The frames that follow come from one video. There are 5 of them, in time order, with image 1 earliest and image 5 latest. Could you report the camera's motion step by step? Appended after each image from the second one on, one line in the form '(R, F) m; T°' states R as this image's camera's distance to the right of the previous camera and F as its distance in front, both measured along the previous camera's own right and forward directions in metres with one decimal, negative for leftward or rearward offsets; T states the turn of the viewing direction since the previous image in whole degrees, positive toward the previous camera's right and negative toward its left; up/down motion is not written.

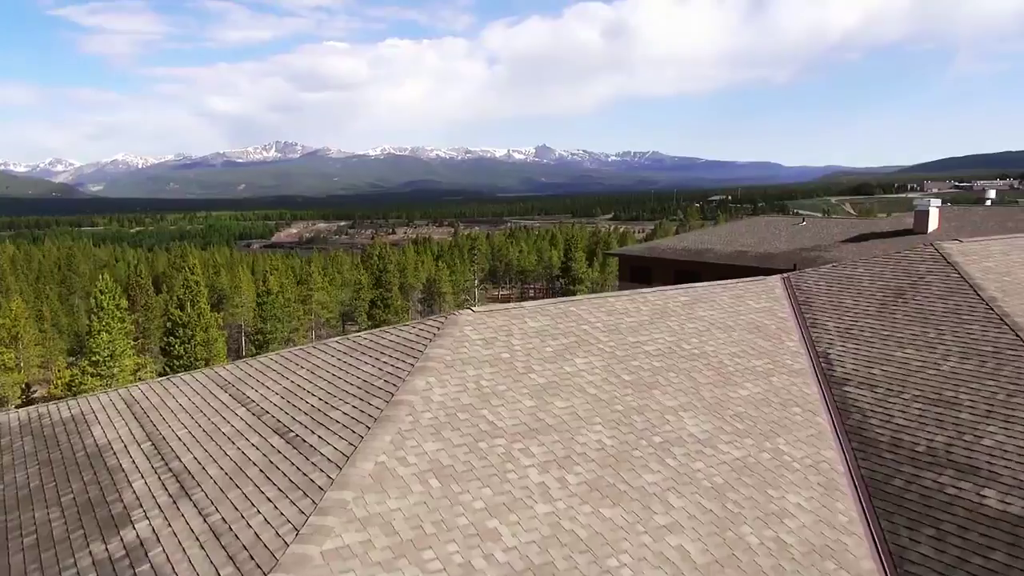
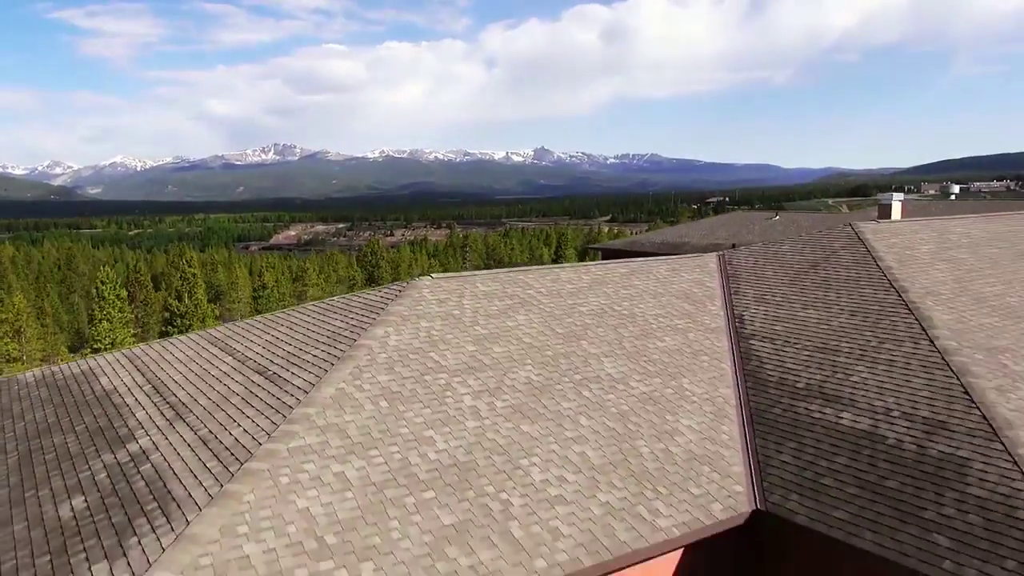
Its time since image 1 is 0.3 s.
(+0.7, -1.7) m; 0°
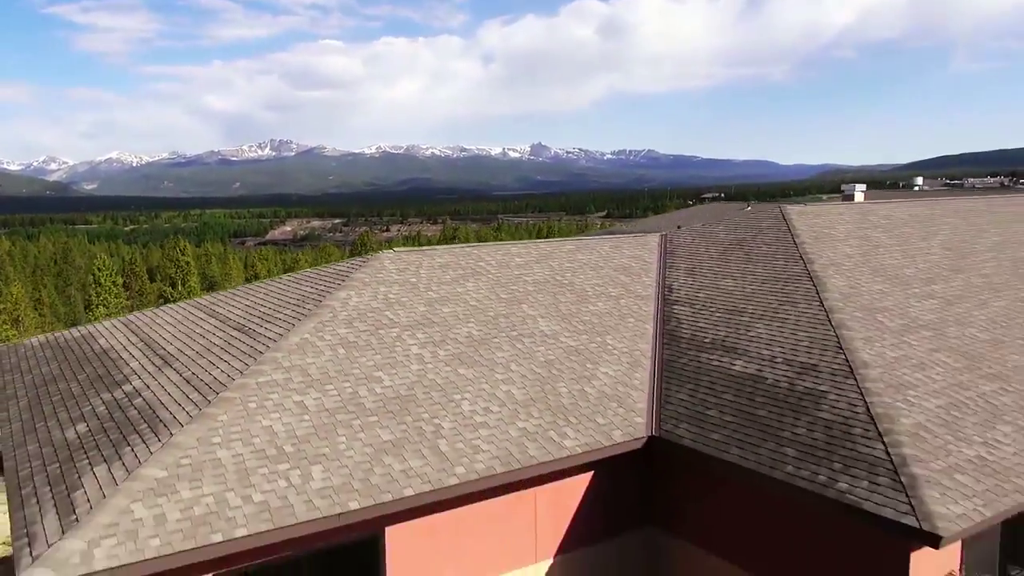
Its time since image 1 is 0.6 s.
(+0.8, -1.6) m; 0°
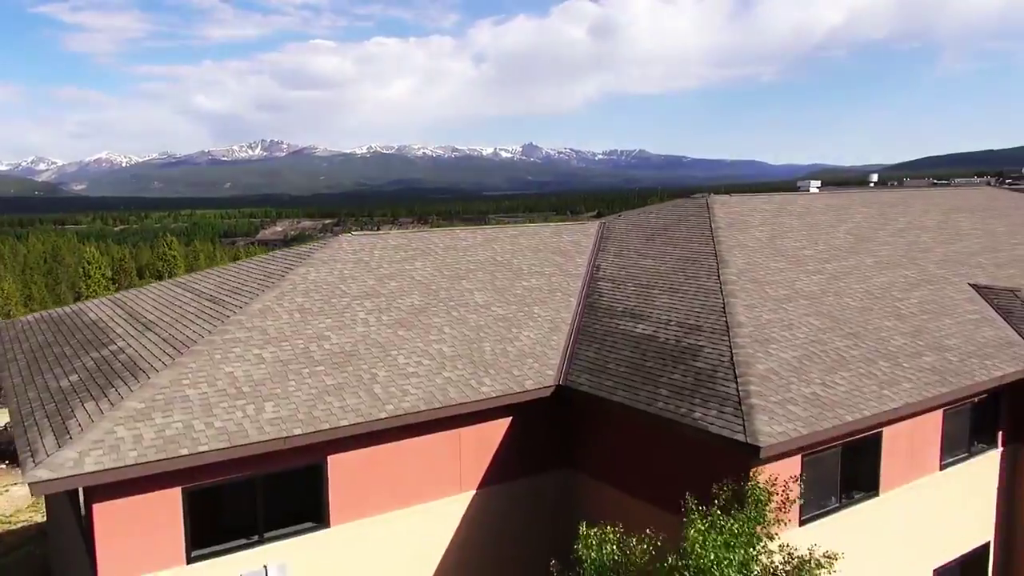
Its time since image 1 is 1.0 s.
(+0.9, -1.8) m; +1°
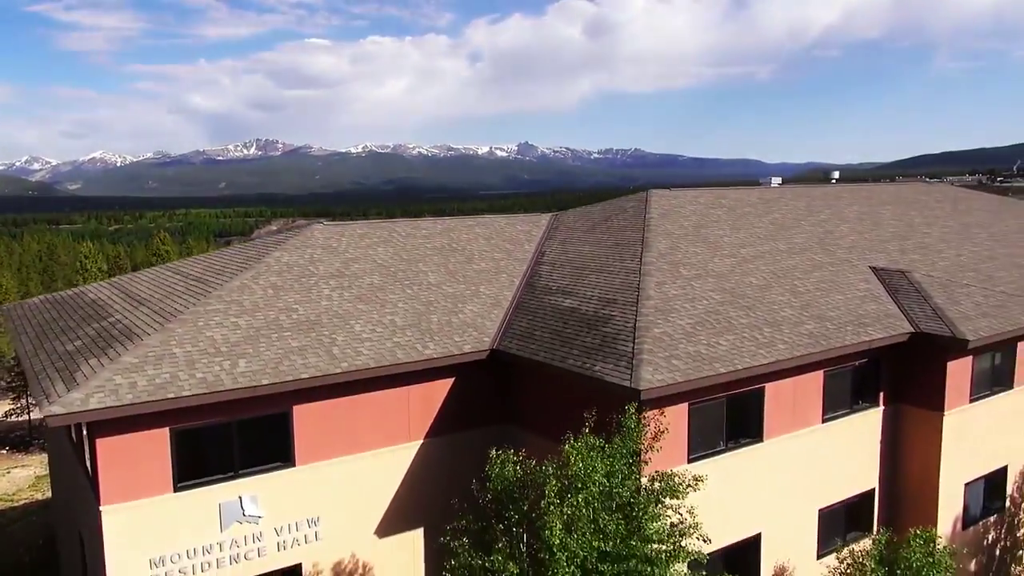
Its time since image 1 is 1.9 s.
(+1.0, -2.0) m; 0°
